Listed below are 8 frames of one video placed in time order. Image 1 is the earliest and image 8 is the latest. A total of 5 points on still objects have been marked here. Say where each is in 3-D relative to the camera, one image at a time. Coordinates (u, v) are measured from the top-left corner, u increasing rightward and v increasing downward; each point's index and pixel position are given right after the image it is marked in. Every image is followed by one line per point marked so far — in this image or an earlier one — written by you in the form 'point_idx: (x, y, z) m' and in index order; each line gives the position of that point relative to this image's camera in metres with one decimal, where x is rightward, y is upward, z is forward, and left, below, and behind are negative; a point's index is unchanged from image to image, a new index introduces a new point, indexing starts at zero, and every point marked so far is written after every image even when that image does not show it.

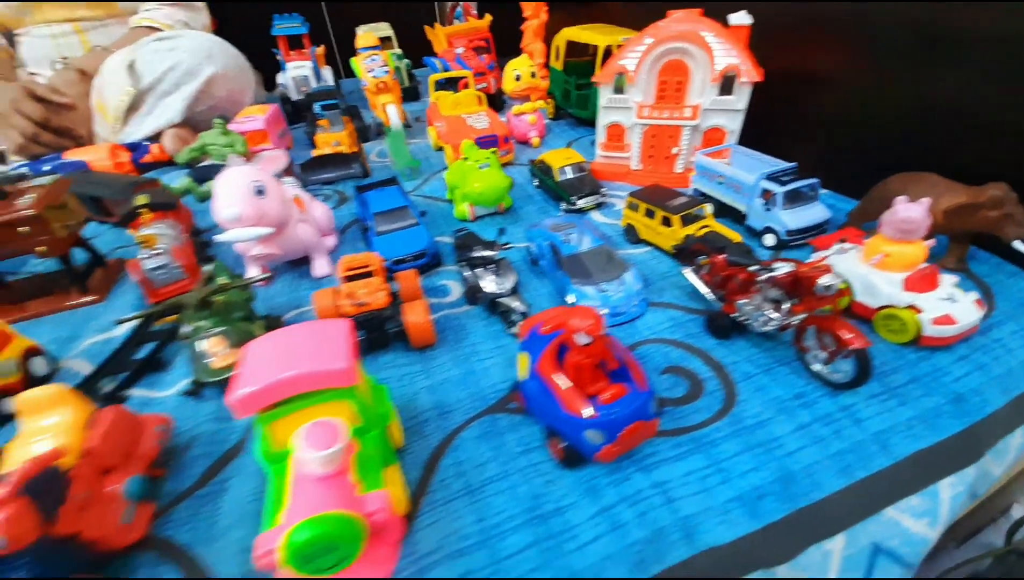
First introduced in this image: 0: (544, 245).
0: (+0.1, +0.1, +1.1) m
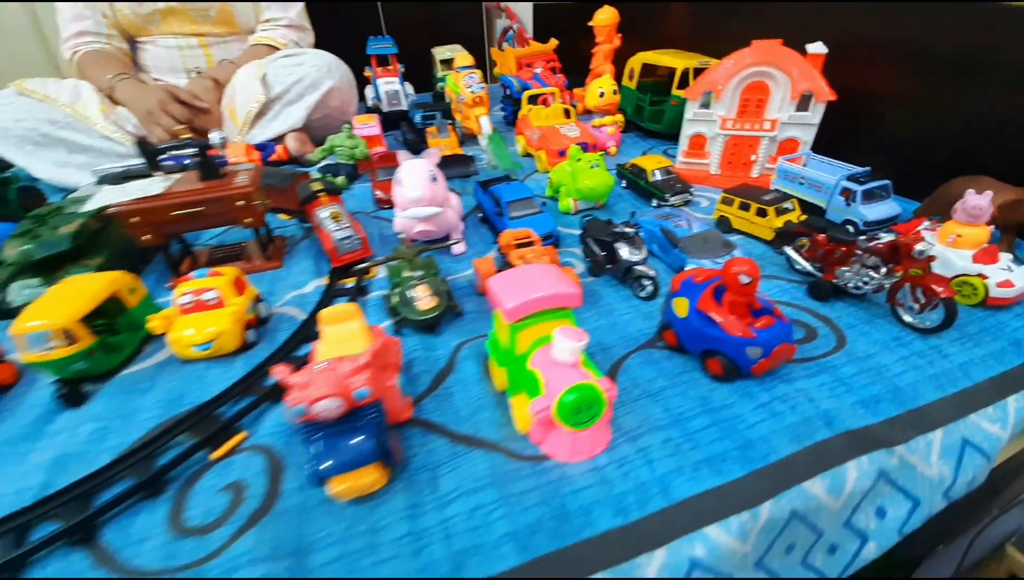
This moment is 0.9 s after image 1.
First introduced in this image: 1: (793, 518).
0: (+0.5, +0.2, +1.4) m
1: (+0.5, -0.4, +0.7) m
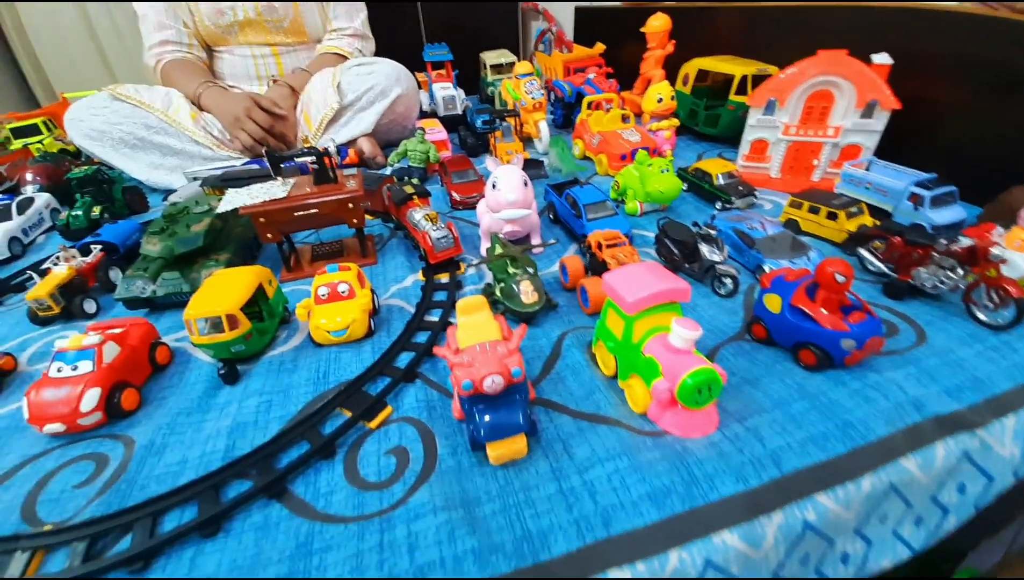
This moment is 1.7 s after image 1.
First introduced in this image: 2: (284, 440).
0: (+0.8, +0.2, +1.5) m
1: (+0.8, -0.4, +0.8) m
2: (-0.5, -0.3, +1.0) m
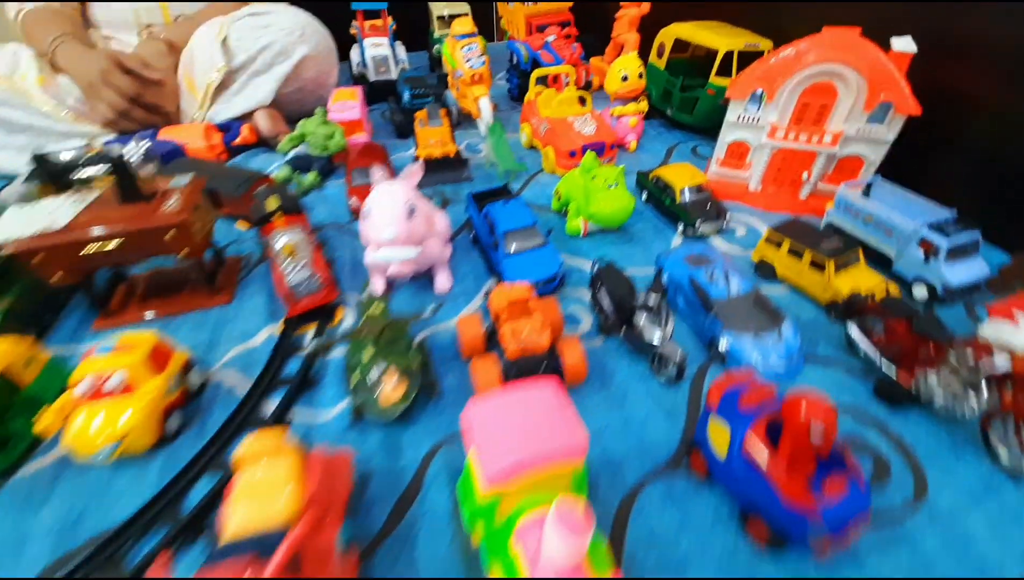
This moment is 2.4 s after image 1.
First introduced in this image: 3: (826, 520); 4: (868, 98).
0: (+0.5, 0.0, +1.1) m
1: (+0.5, -0.7, +0.5) m
2: (-0.8, -0.6, +0.6) m
3: (+0.5, -0.3, +0.6) m
4: (+1.1, +0.6, +1.3) m
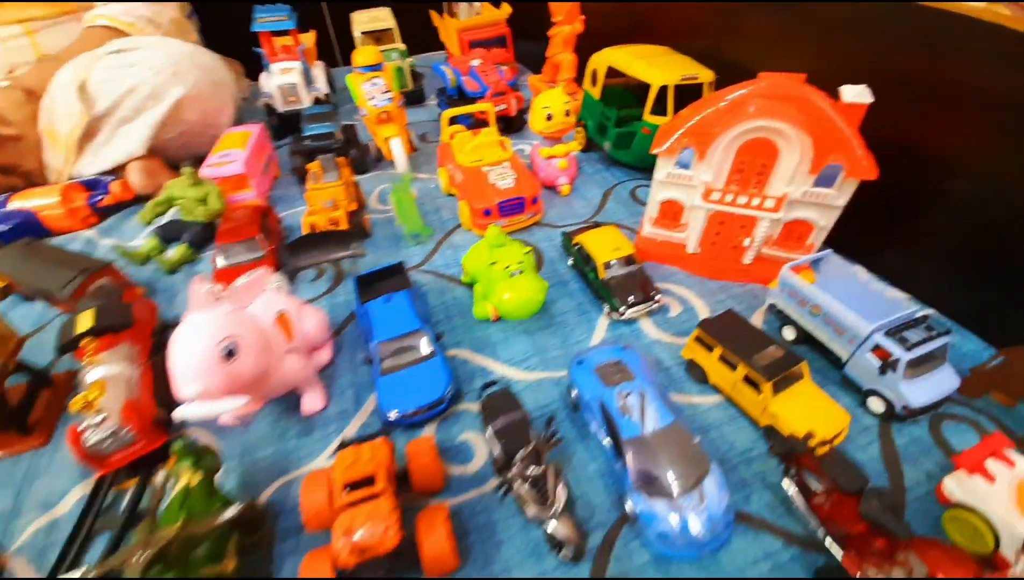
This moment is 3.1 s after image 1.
0: (+0.2, -0.3, +0.9) m
1: (+0.2, -1.0, +0.3) m
2: (-1.1, -0.9, +0.4) m
3: (+0.2, -0.6, +0.4) m
4: (+0.8, +0.3, +1.1) m
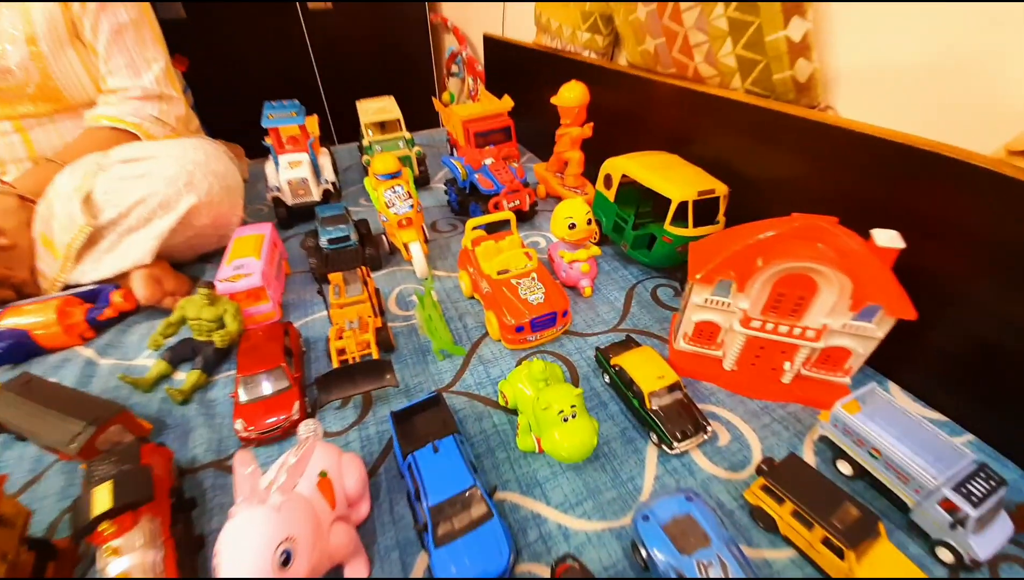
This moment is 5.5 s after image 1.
0: (+0.3, -0.6, +0.9) m
1: (+0.4, -1.2, +0.2) m
2: (-0.9, -1.3, +0.2) m
3: (+0.4, -0.9, +0.4) m
4: (+0.9, 0.0, +1.1) m
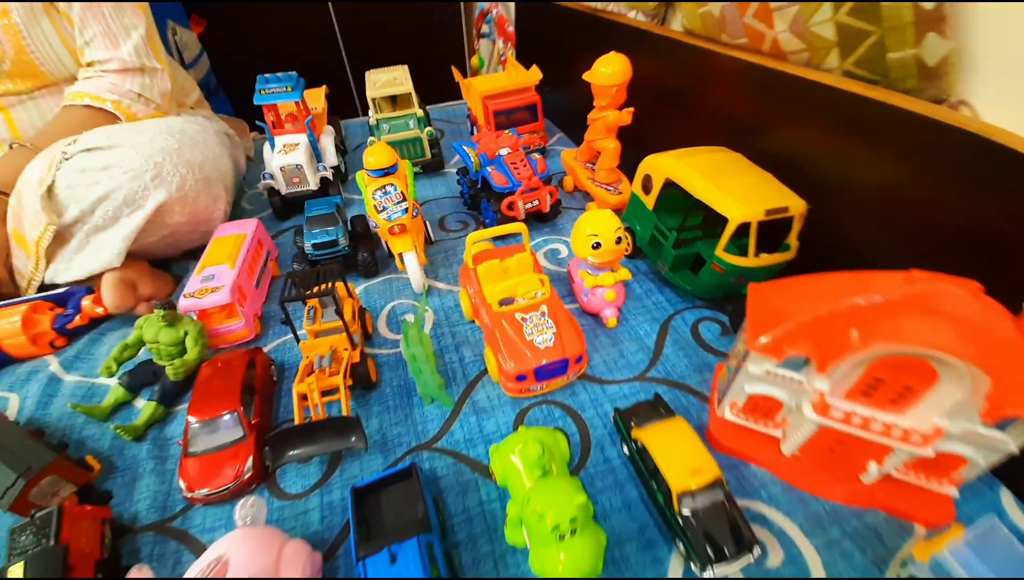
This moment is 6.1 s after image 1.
0: (+0.3, -0.8, +0.6) m
1: (+0.3, -1.5, 0.0) m
2: (-1.0, -1.4, +0.1) m
3: (+0.3, -1.2, +0.1) m
4: (+0.9, -0.2, +0.7) m
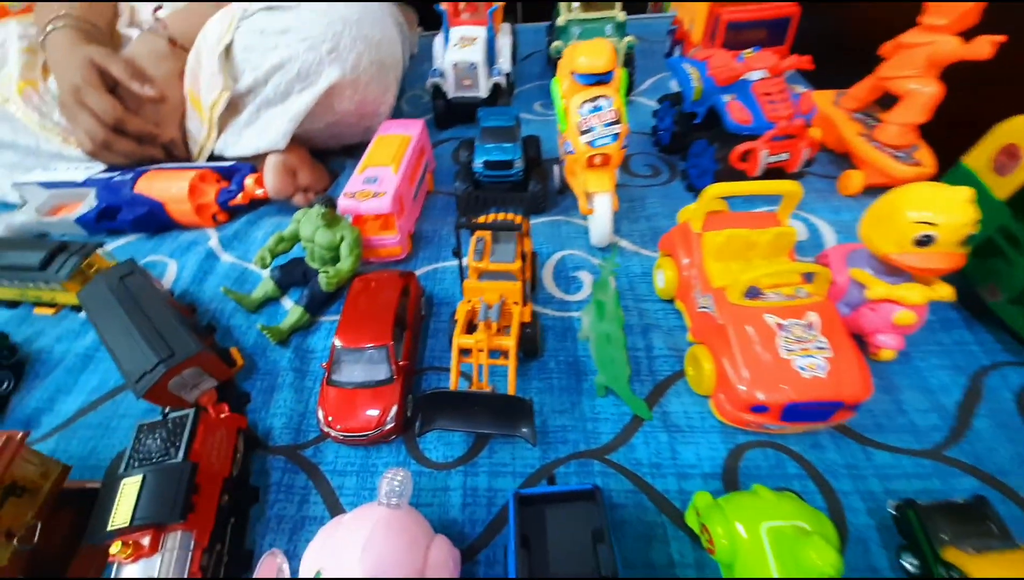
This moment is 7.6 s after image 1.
0: (+0.5, -0.9, +0.3) m
1: (+0.2, -1.6, -0.2) m
2: (-1.0, -1.2, +0.2) m
3: (+0.3, -1.3, -0.1) m
4: (+1.2, -0.4, +0.2) m
